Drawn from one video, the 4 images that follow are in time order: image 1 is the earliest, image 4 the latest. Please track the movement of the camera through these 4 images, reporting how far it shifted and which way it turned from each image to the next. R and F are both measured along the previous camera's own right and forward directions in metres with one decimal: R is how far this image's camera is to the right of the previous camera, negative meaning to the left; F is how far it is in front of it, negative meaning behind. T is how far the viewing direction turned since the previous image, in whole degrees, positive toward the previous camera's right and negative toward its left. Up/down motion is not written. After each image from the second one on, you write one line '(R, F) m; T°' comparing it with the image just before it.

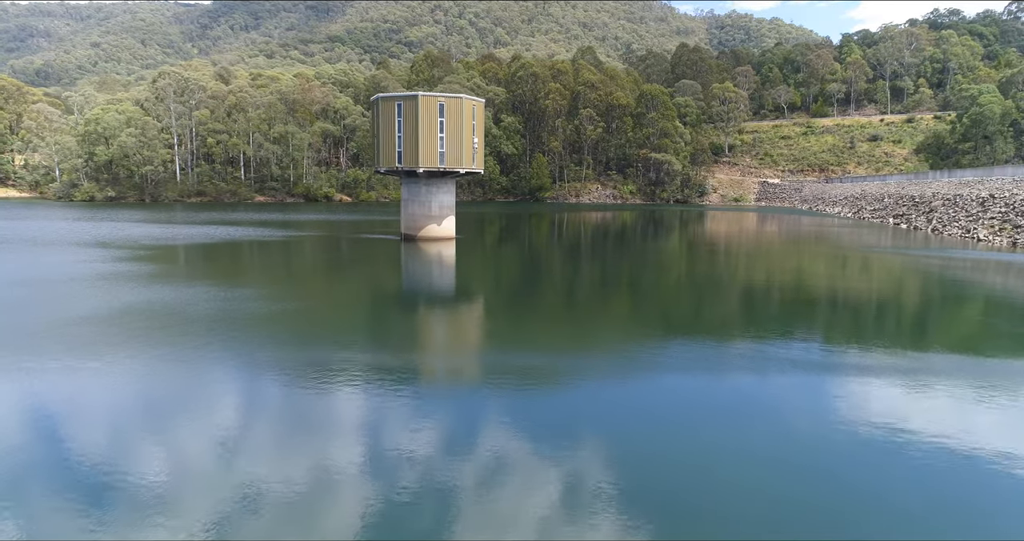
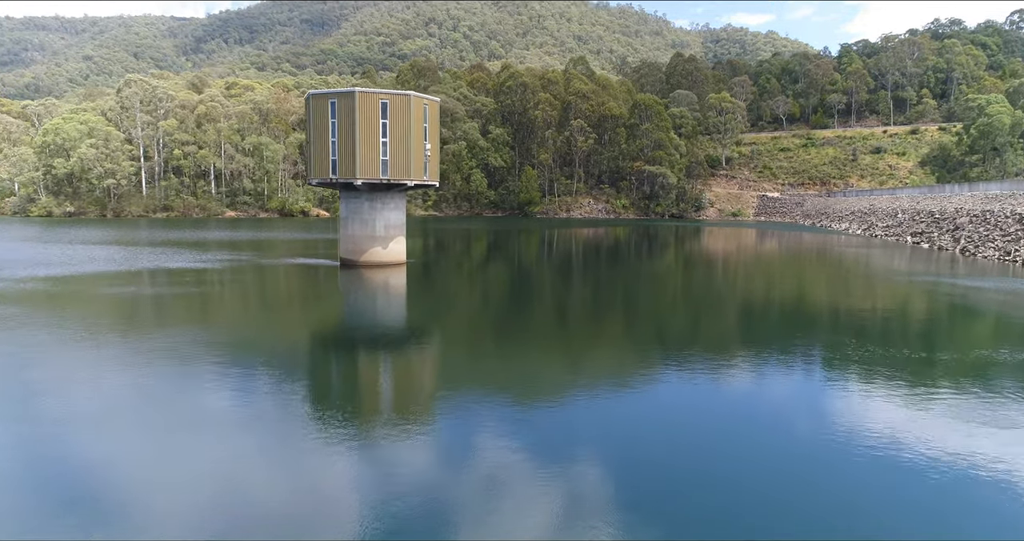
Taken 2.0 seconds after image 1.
(+0.7, +2.5) m; 0°
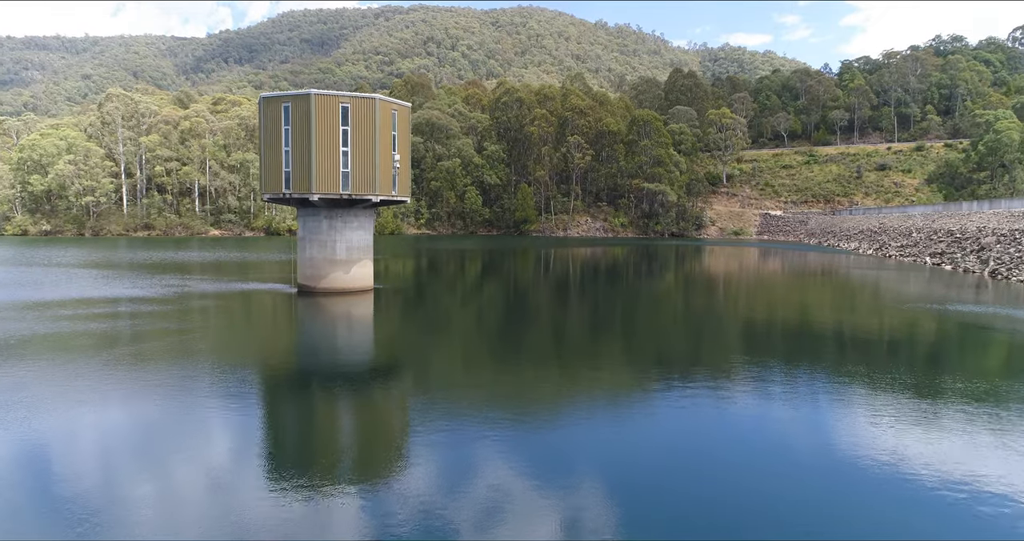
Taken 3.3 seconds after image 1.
(+0.3, +1.6) m; 0°
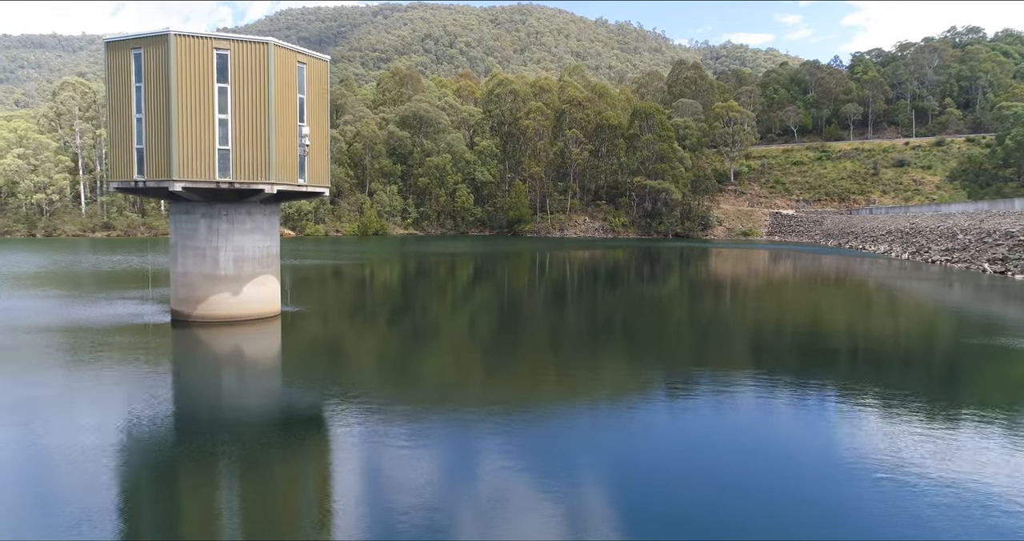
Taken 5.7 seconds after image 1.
(+0.5, +3.2) m; 0°
